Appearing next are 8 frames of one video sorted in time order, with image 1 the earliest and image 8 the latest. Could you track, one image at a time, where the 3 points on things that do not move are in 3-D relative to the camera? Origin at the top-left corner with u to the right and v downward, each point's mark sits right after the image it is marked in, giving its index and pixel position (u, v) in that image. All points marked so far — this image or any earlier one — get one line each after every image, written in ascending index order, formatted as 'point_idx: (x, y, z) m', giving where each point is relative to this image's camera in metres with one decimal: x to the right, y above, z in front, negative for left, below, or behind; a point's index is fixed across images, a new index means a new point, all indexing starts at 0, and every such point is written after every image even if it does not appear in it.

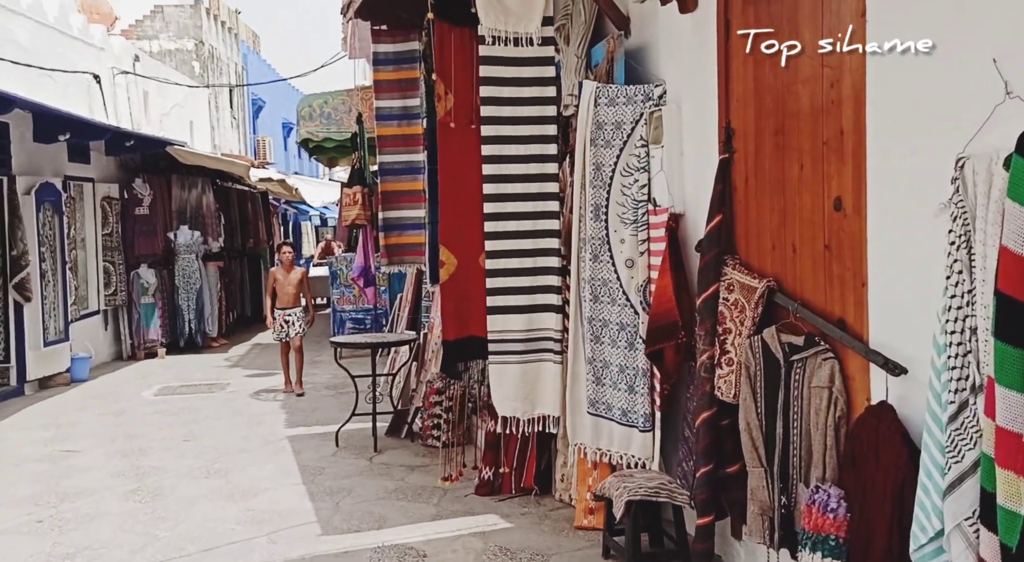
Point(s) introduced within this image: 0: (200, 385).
0: (-3.1, -1.0, +10.7) m
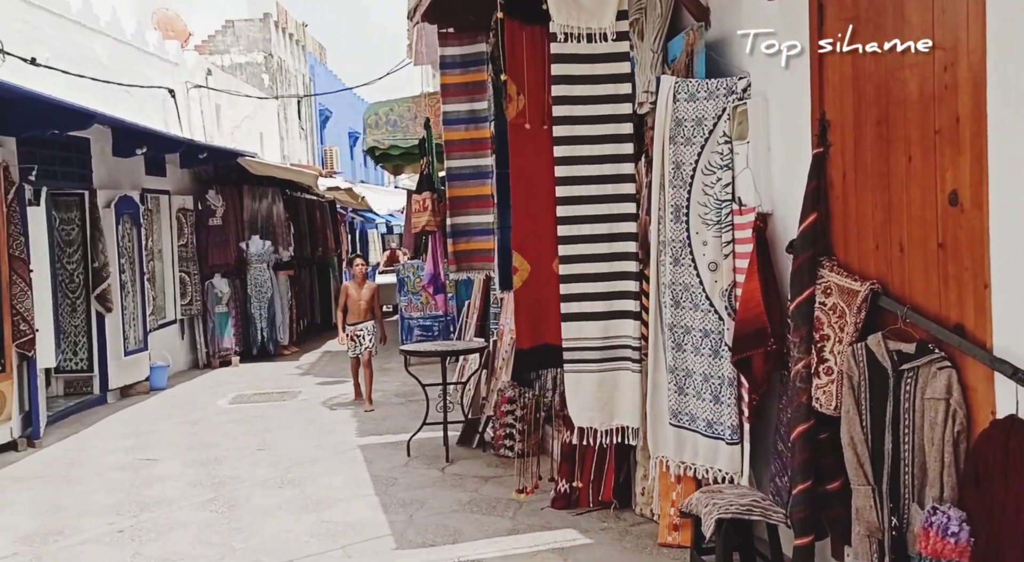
0: (-2.4, -1.1, +10.7) m
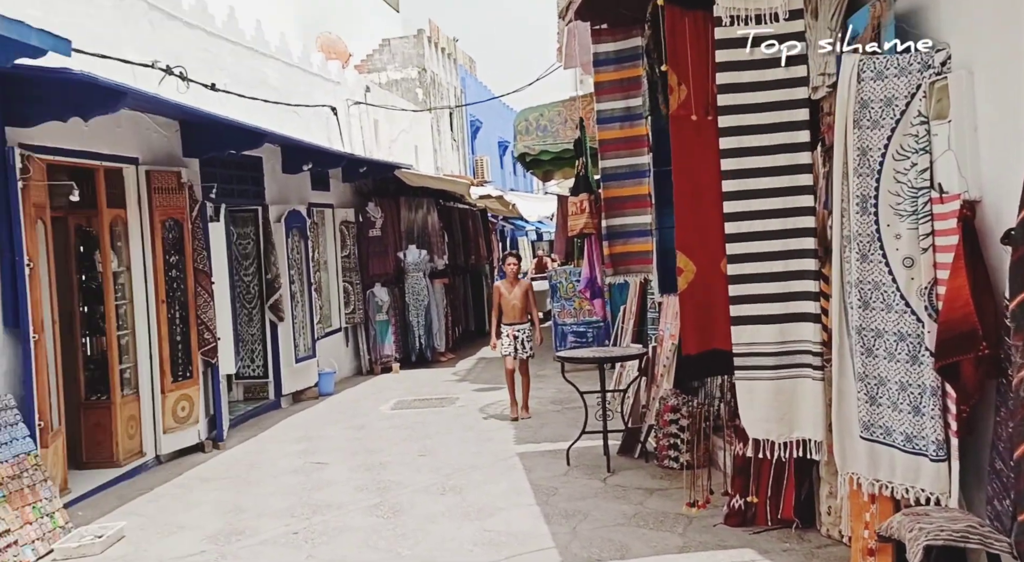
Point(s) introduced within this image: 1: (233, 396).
0: (-0.8, -1.2, +10.8) m
1: (-2.8, -1.2, +10.8) m
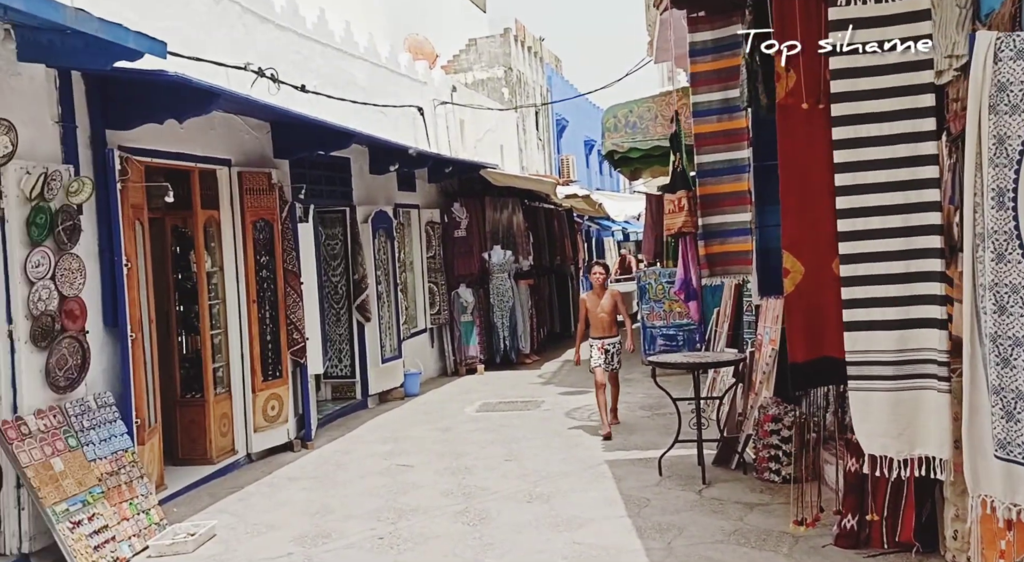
0: (+0.1, -1.2, +10.6) m
1: (-1.9, -1.2, +10.8) m
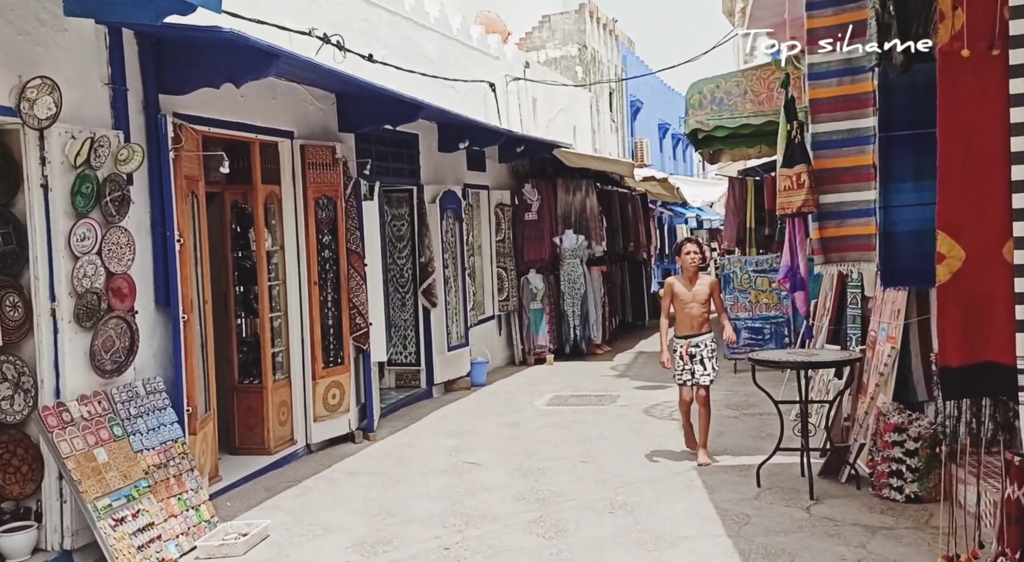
0: (+0.7, -1.1, +10.0) m
1: (-1.2, -1.0, +10.3) m
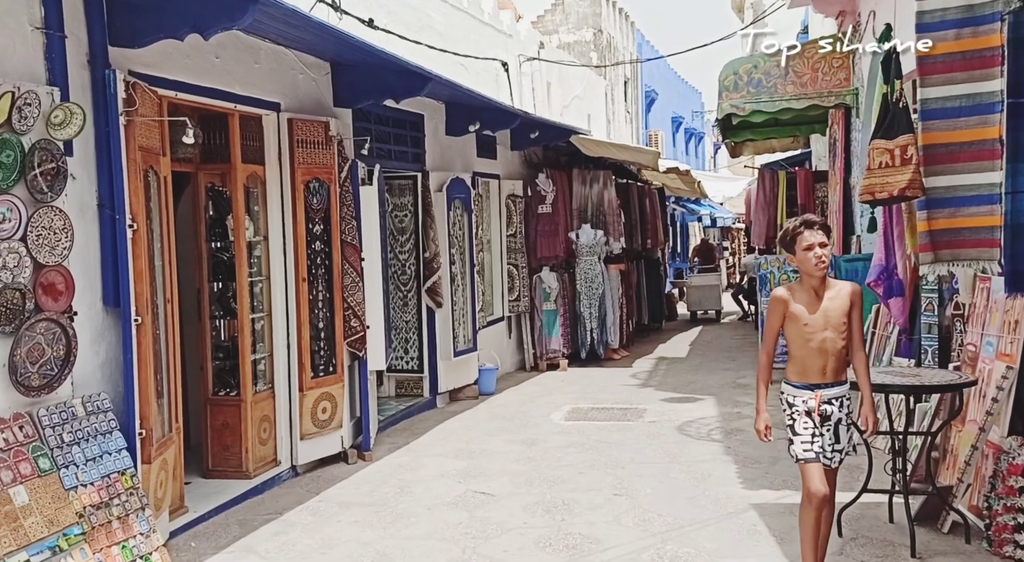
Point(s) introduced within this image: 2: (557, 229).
0: (+0.9, -1.1, +9.0) m
1: (-1.1, -1.0, +9.2) m
2: (+0.5, +0.6, +11.5) m
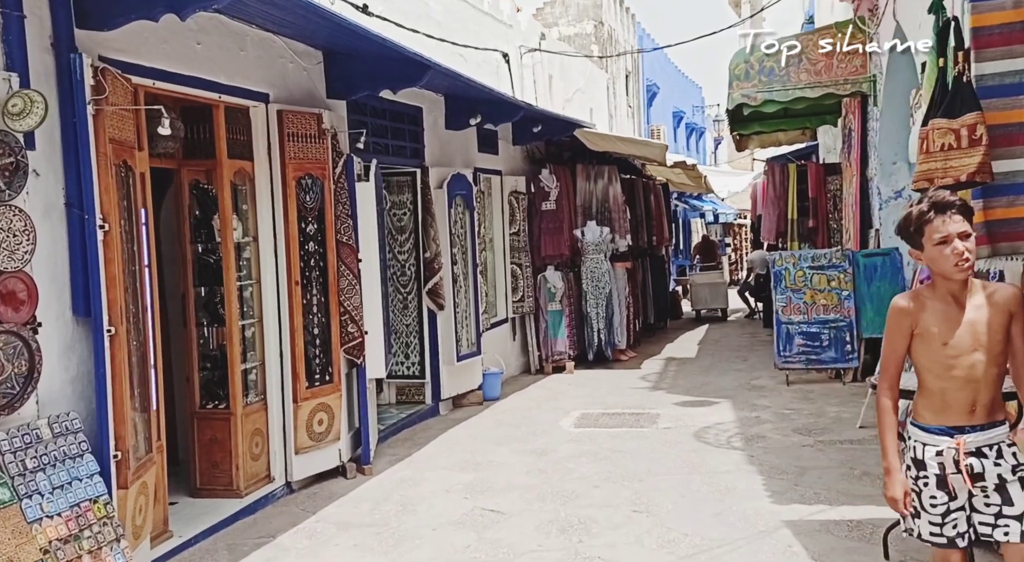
0: (+0.9, -1.1, +8.5) m
1: (-1.1, -1.0, +8.8) m
2: (+0.5, +0.6, +11.1) m
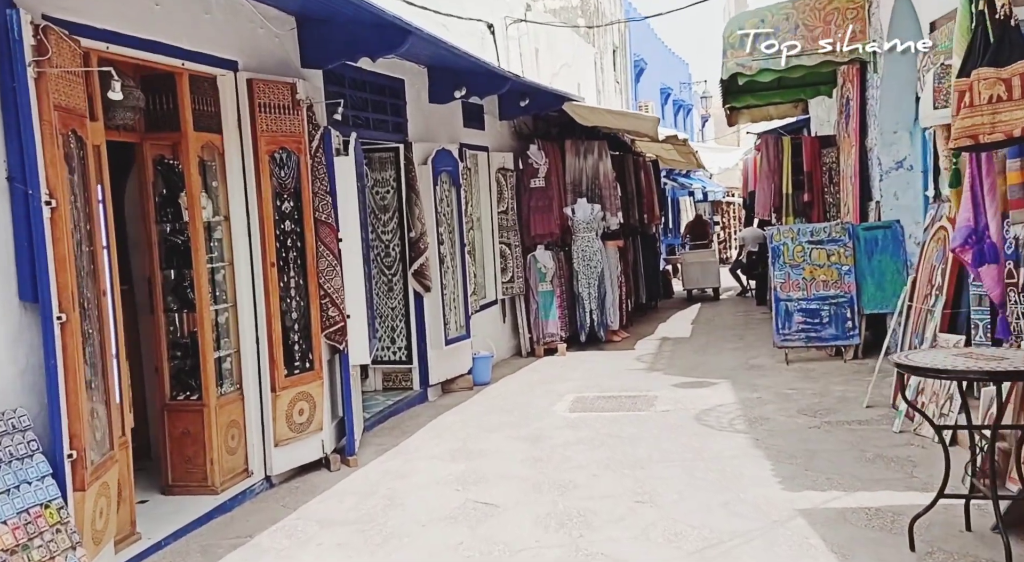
0: (+0.8, -0.9, +8.2) m
1: (-1.1, -0.8, +8.4) m
2: (+0.4, +0.8, +10.7) m
